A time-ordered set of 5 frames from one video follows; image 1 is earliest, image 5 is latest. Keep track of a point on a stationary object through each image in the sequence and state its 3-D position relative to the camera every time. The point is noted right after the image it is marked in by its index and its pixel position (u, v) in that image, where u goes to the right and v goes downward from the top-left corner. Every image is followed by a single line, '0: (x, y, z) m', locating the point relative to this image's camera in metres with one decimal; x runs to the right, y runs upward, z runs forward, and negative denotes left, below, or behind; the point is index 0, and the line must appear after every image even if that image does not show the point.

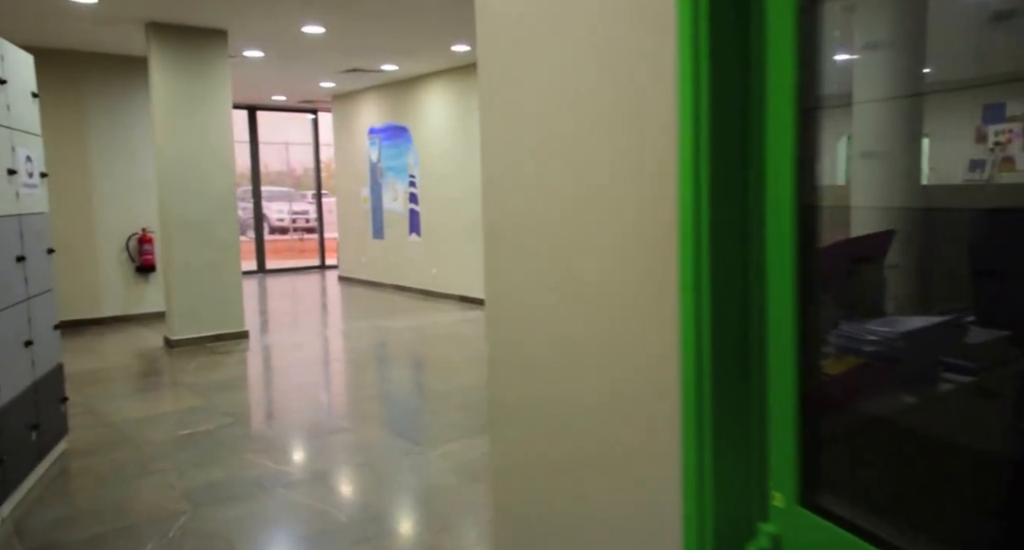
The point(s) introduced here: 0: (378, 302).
0: (-1.6, -0.3, +9.9) m
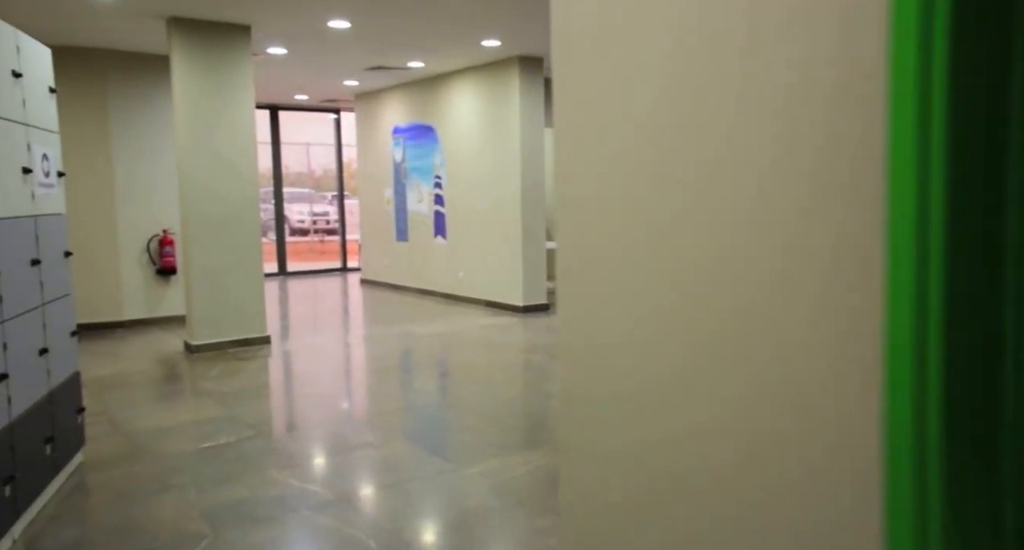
0: (-1.3, -0.4, +9.7) m
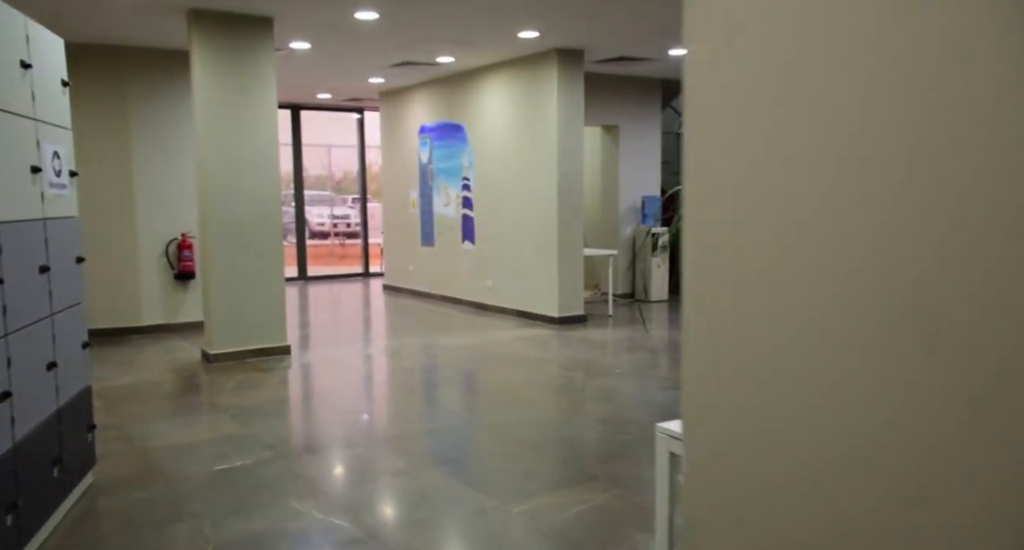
0: (-1.0, -0.5, +9.3) m
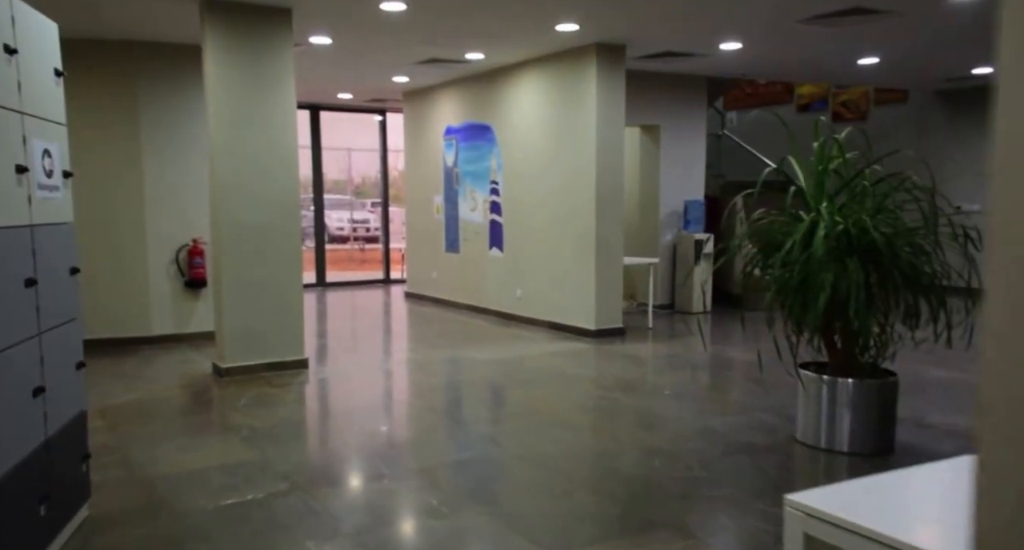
0: (-0.6, -0.5, +8.9) m
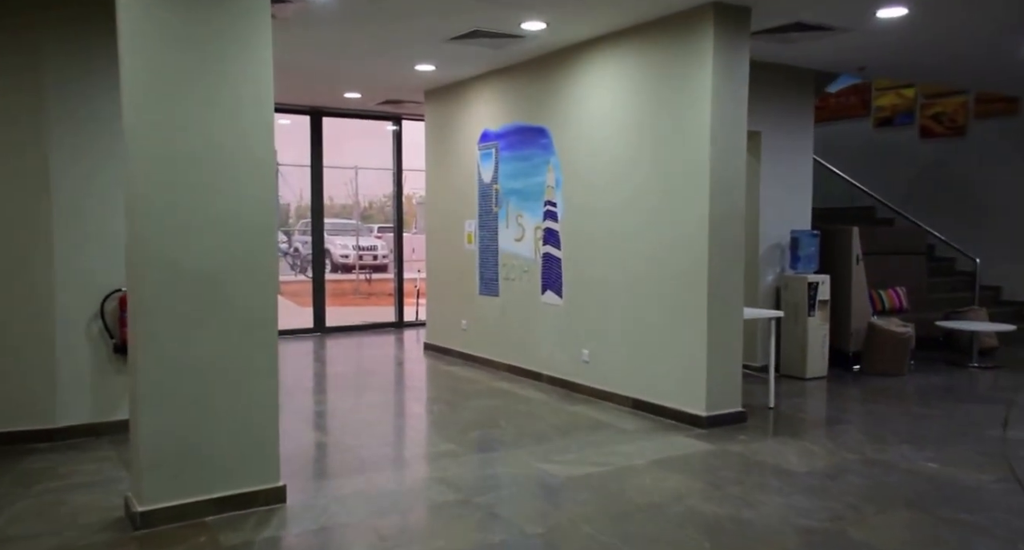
0: (-0.1, -1.0, +6.4) m
